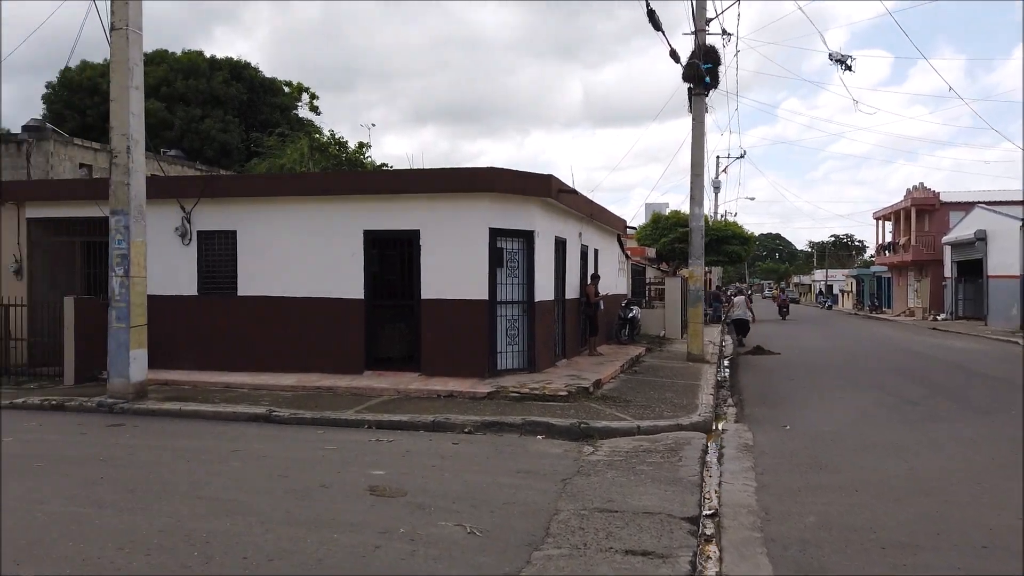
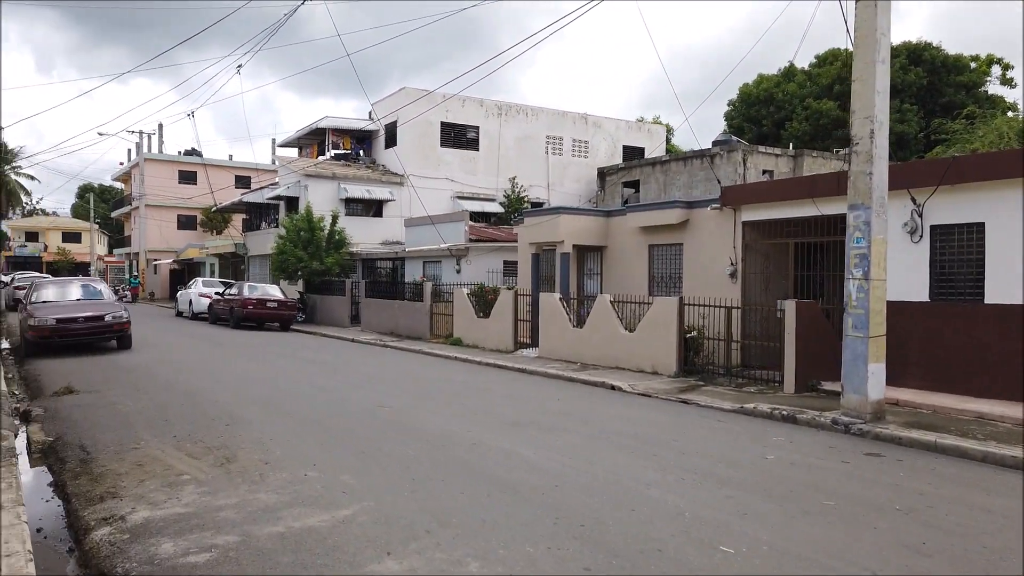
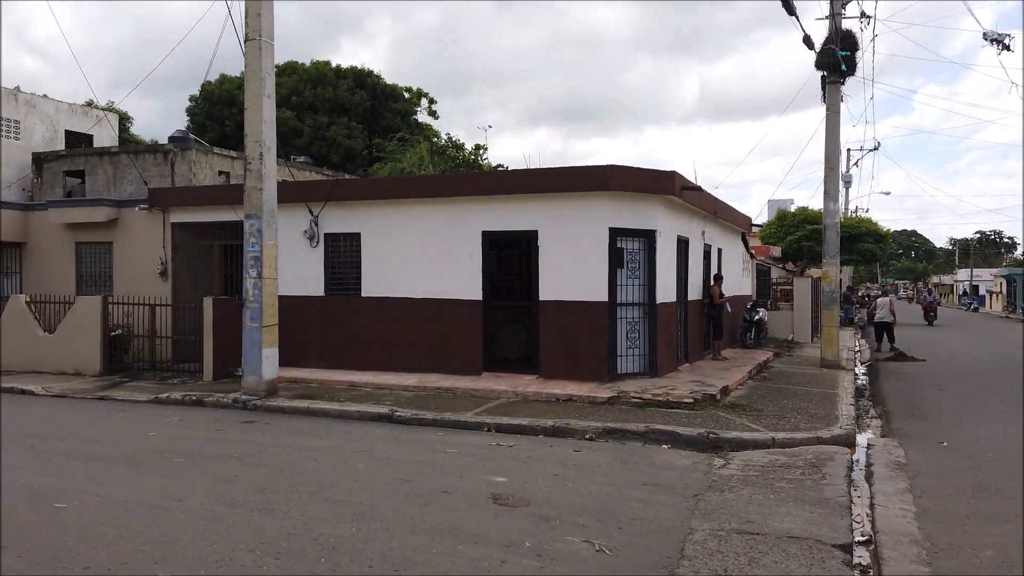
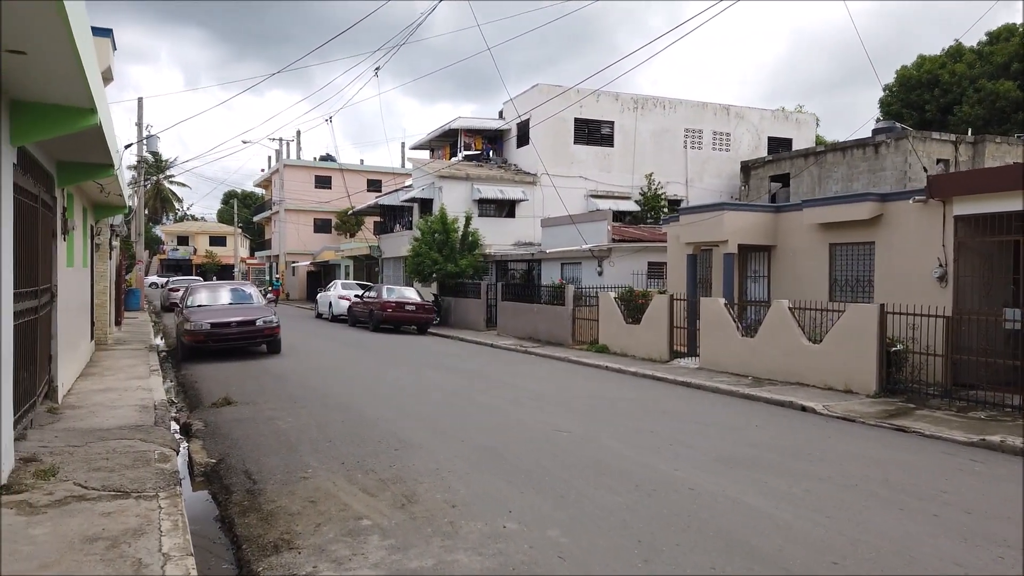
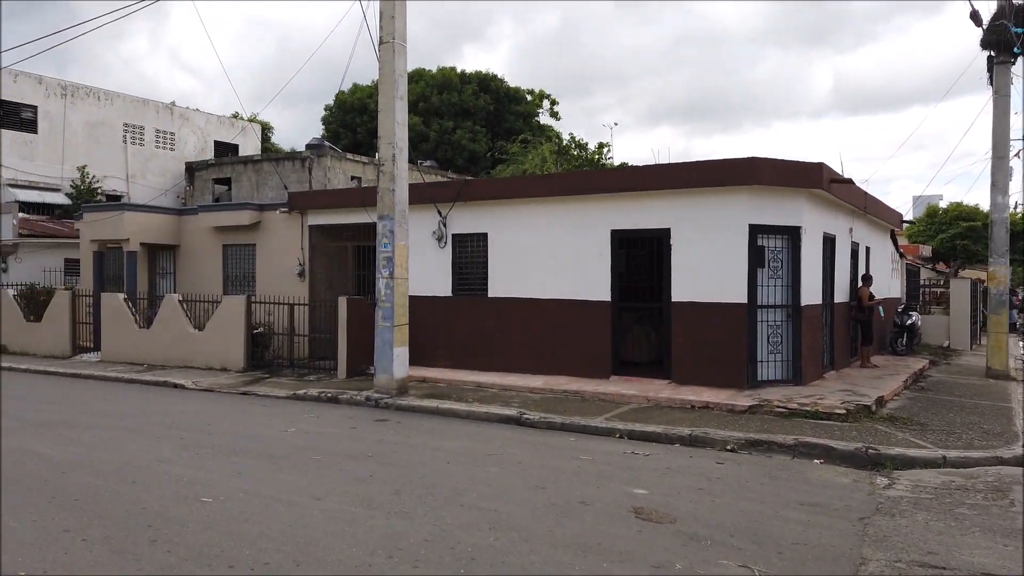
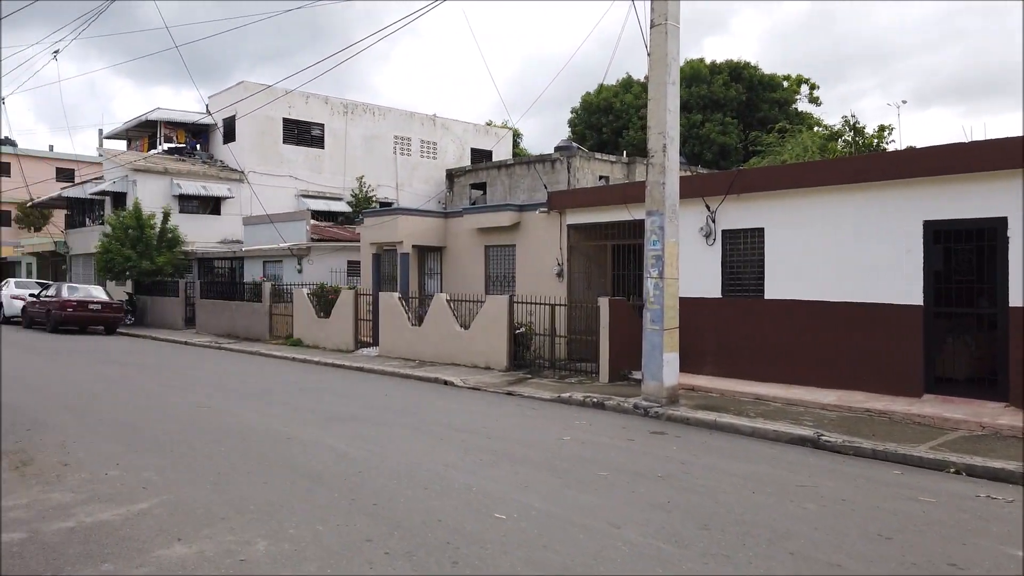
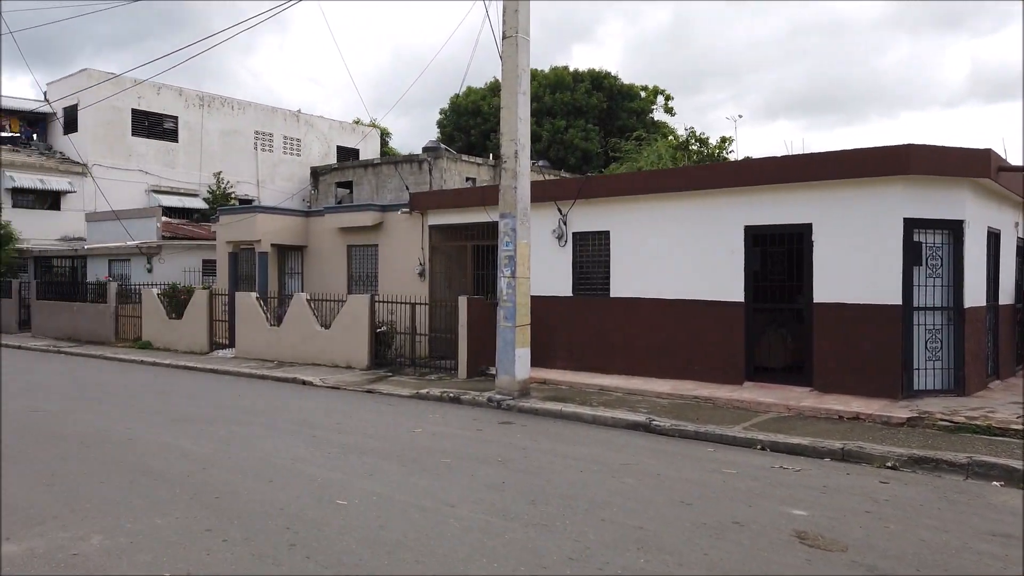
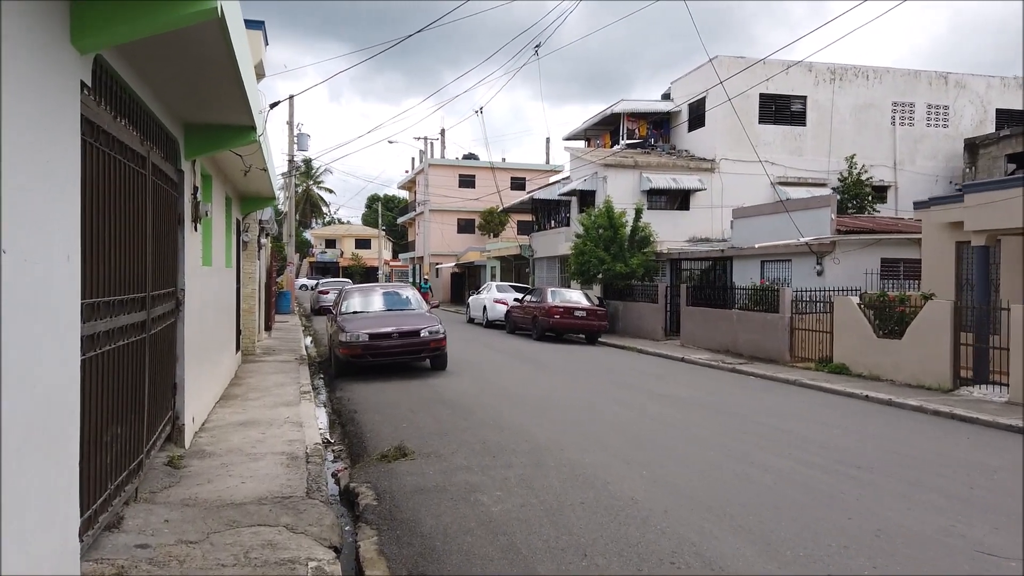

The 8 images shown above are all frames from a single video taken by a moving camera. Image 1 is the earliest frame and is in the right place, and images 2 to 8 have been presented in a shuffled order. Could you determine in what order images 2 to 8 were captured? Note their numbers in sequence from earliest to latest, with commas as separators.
3, 5, 7, 6, 2, 4, 8
